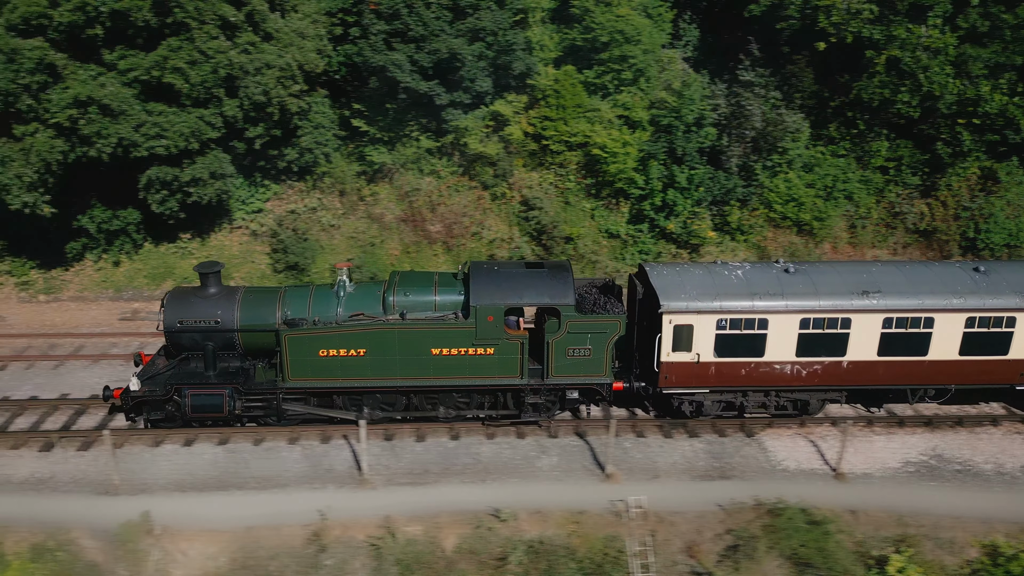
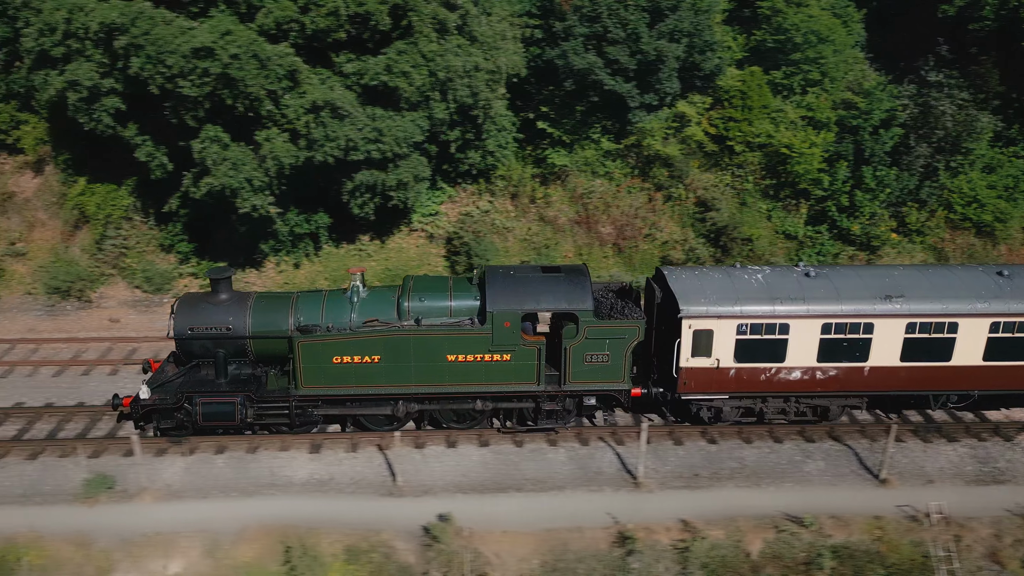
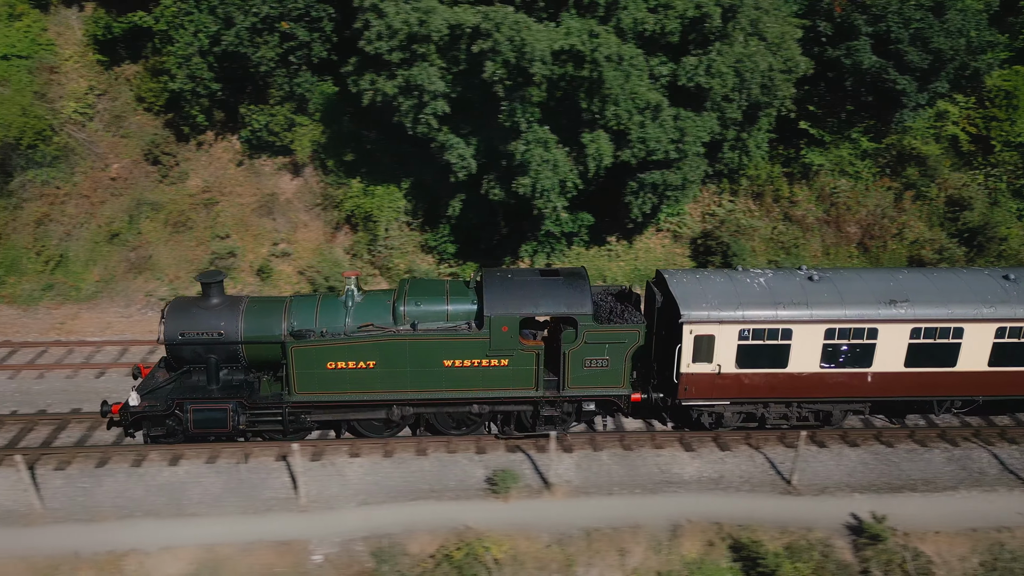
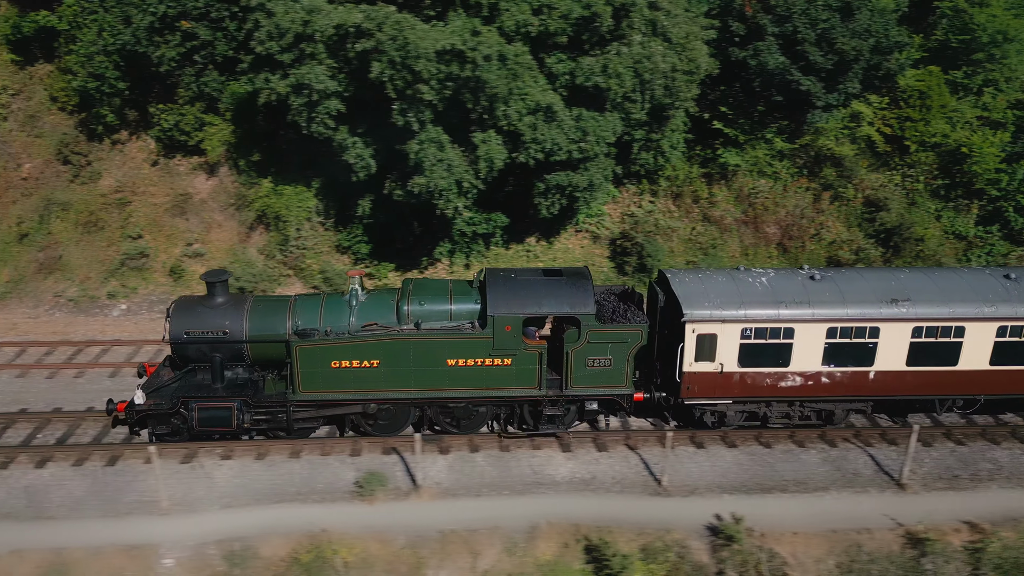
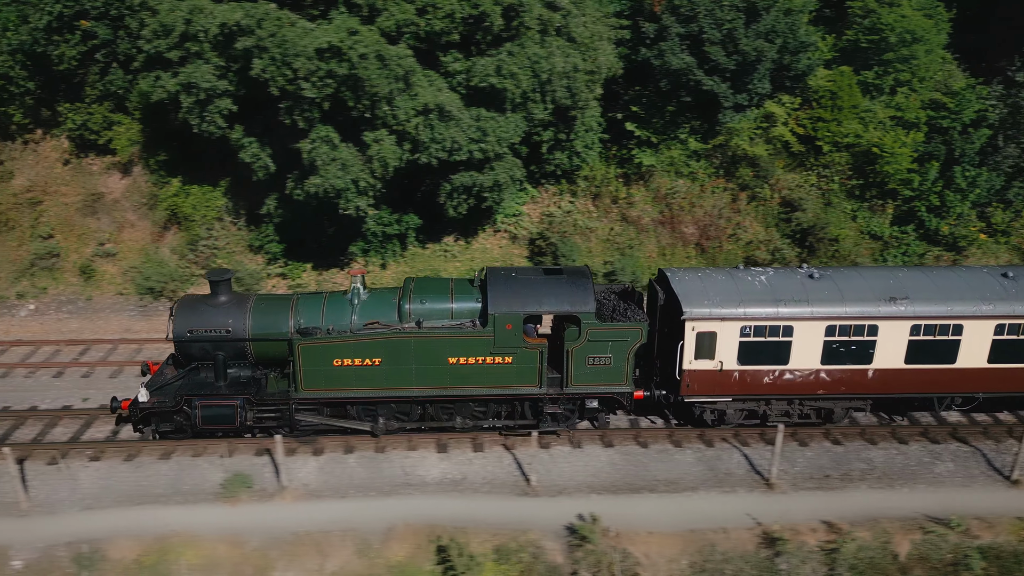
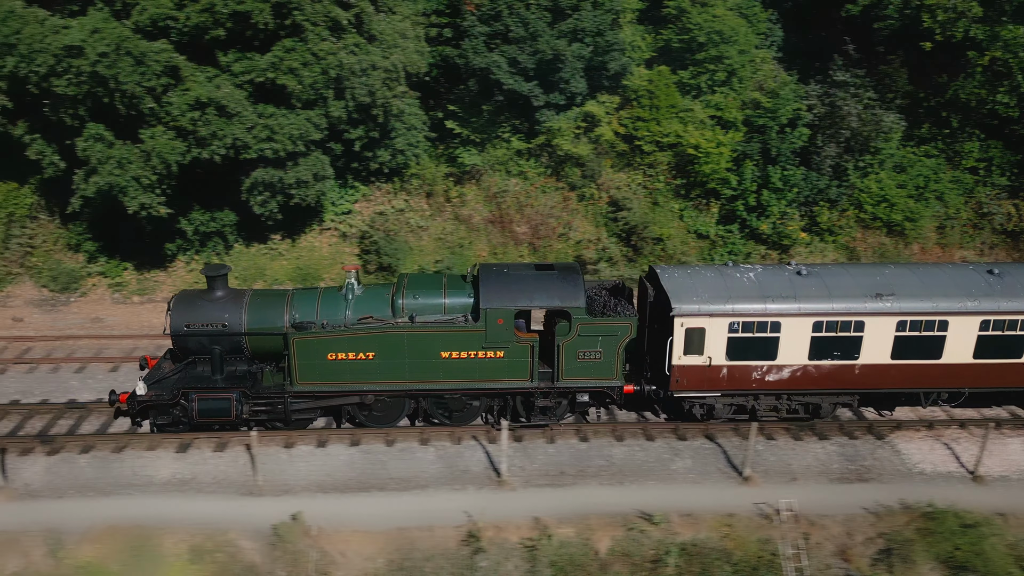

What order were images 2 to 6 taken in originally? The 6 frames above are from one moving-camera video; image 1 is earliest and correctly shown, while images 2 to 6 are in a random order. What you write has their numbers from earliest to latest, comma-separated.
6, 2, 5, 4, 3
